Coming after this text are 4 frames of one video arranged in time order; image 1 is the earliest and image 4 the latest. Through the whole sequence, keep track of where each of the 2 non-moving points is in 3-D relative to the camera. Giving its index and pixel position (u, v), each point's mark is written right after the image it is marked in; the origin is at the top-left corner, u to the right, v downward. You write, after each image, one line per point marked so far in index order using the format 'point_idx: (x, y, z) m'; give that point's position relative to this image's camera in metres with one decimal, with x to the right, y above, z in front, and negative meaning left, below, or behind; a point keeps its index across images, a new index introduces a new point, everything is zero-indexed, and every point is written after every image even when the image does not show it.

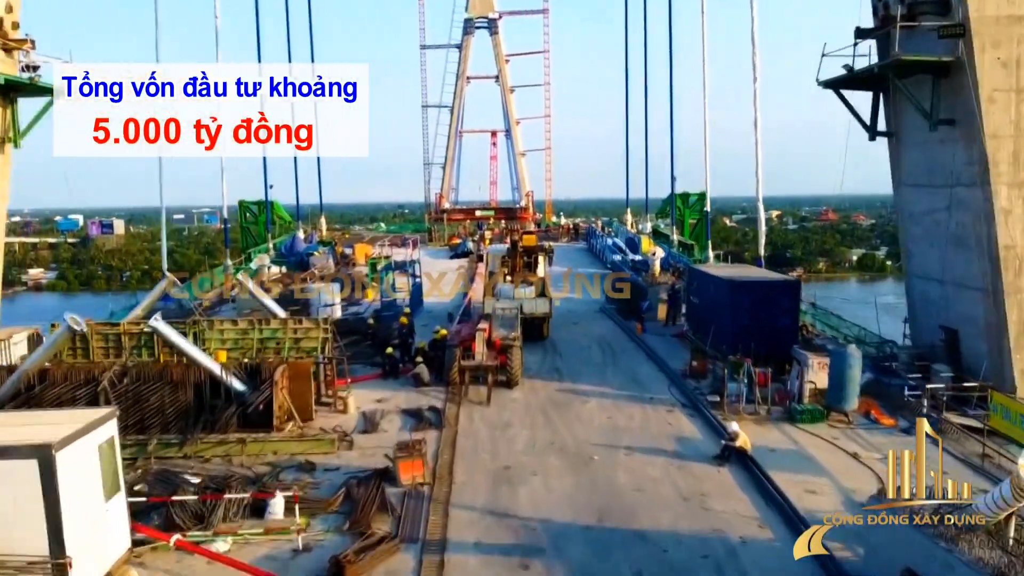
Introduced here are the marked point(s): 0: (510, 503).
0: (0.0, -2.5, +11.1) m
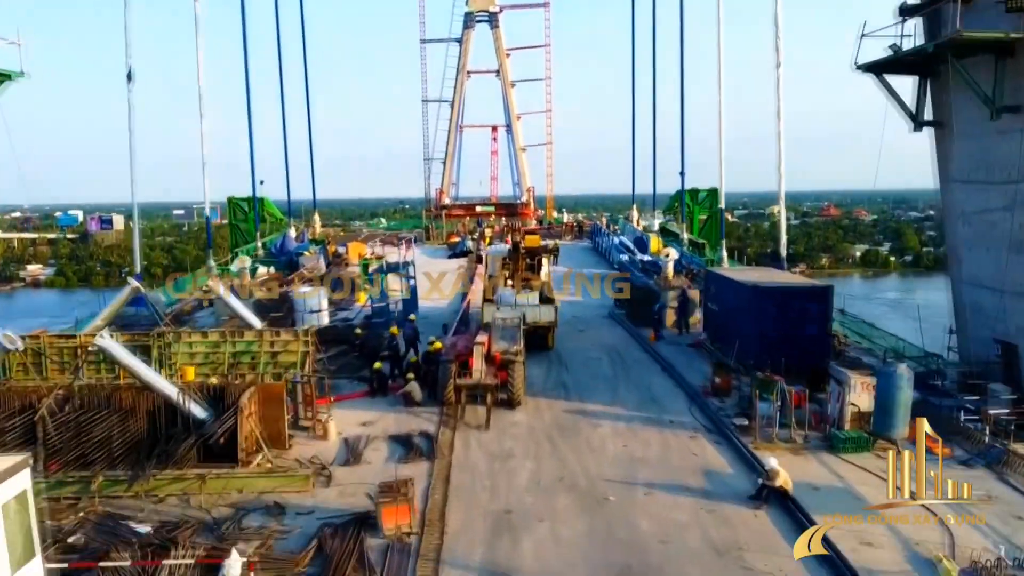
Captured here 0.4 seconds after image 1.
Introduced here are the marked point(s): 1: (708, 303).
0: (0.0, -2.6, +9.4) m
1: (+3.9, -0.3, +19.5) m
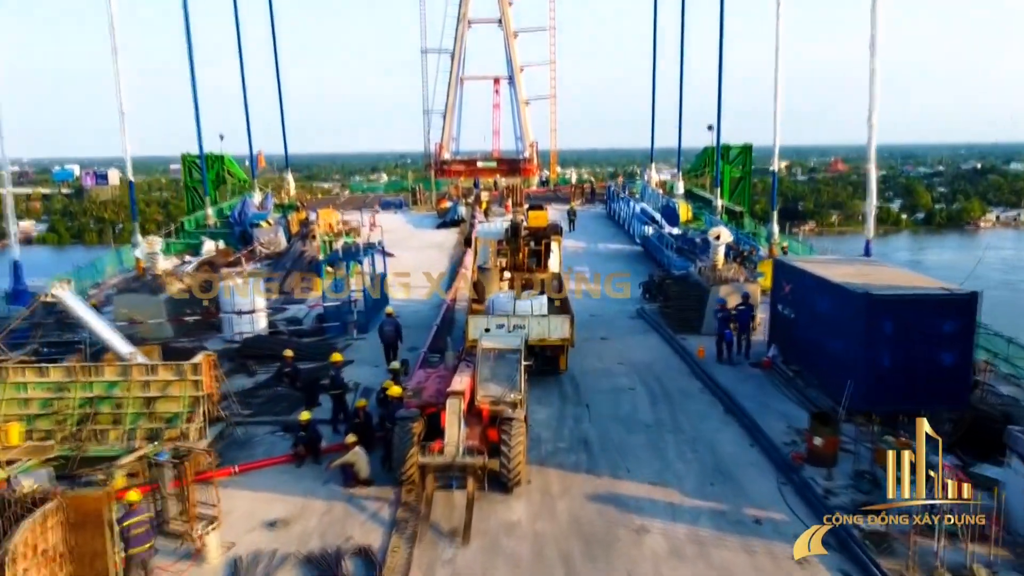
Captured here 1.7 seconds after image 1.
0: (-0.1, -3.0, +4.2) m
1: (+3.9, -0.3, +14.2) m
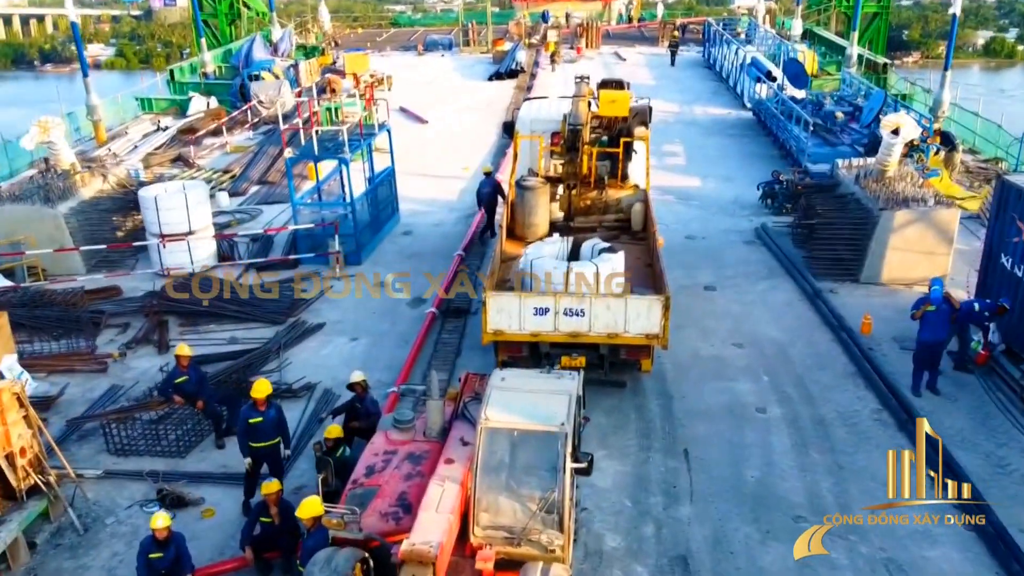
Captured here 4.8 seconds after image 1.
0: (-0.4, -4.1, -0.3) m
1: (+4.4, +0.2, +8.7) m
